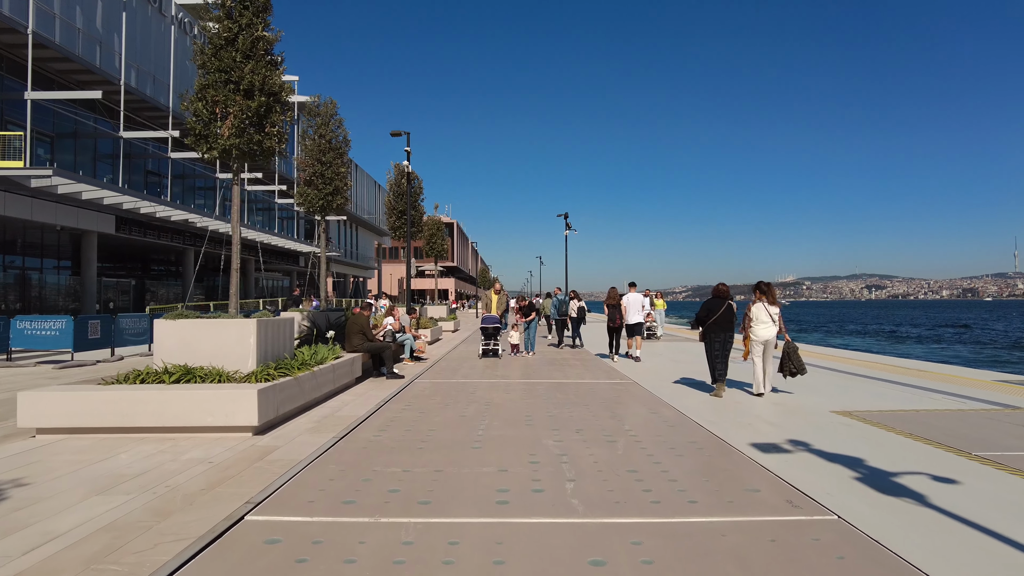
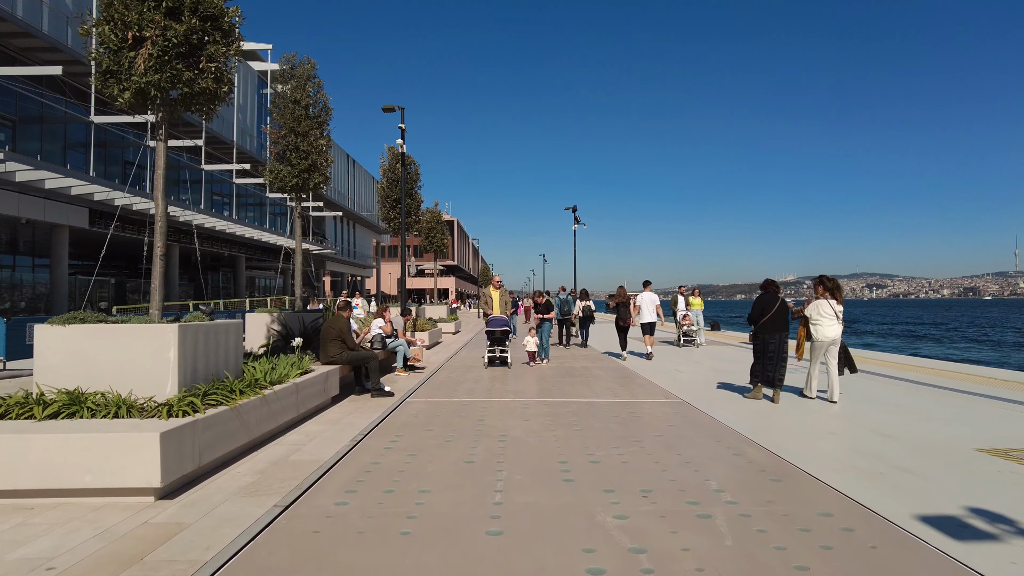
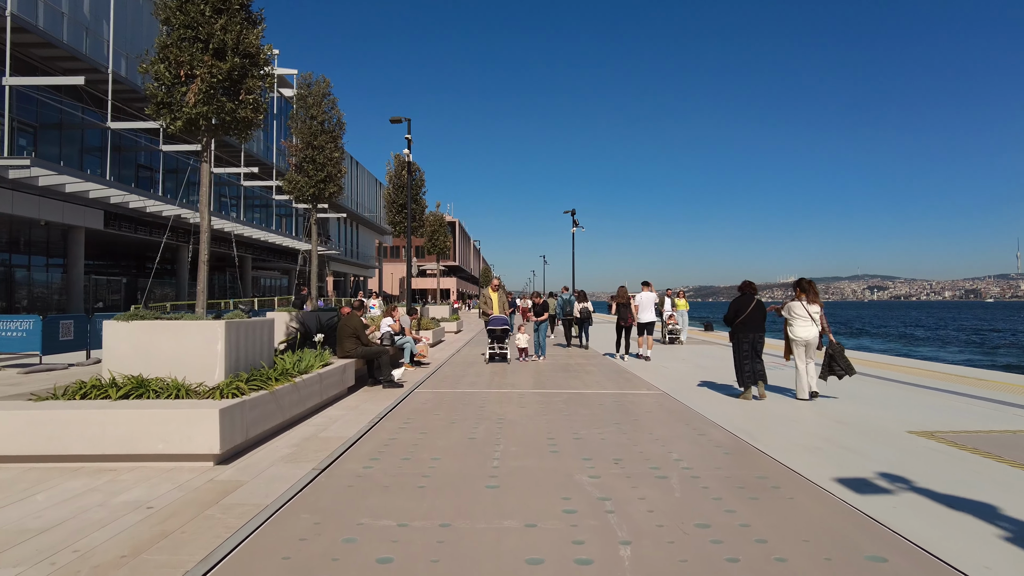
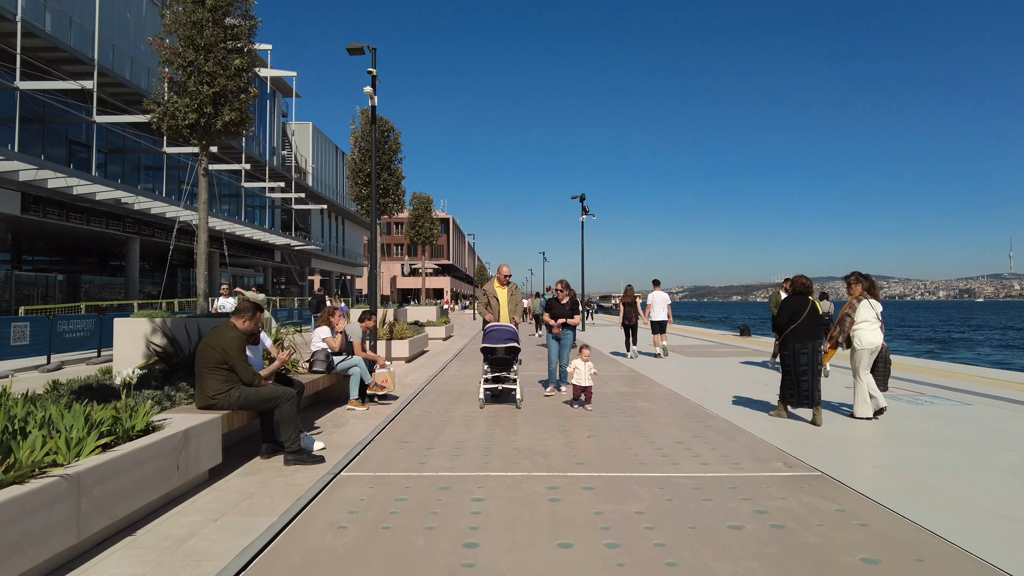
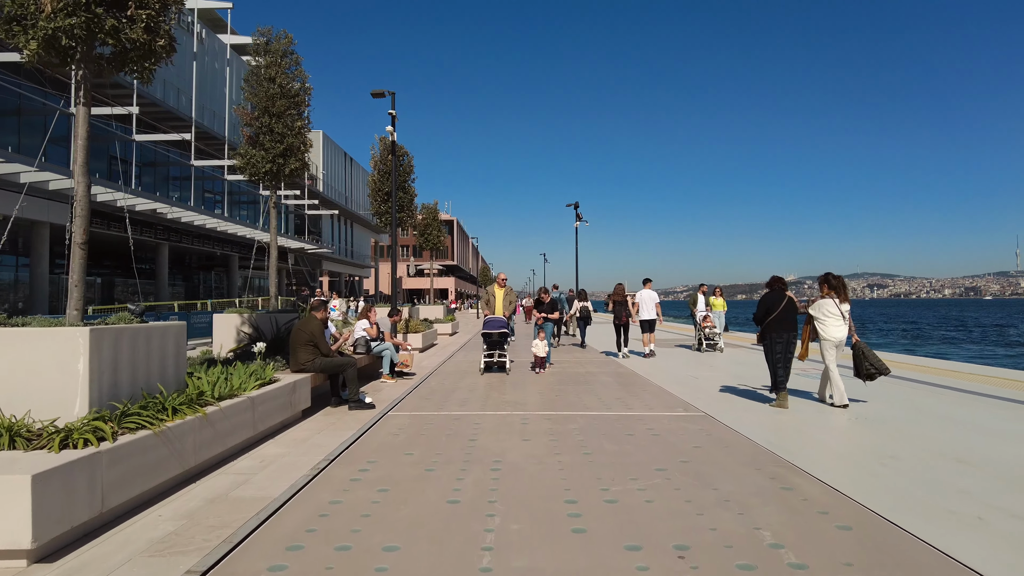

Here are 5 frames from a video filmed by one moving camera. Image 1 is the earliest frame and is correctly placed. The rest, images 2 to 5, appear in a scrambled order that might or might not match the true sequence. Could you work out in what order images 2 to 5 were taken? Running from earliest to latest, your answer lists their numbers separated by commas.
3, 2, 5, 4
